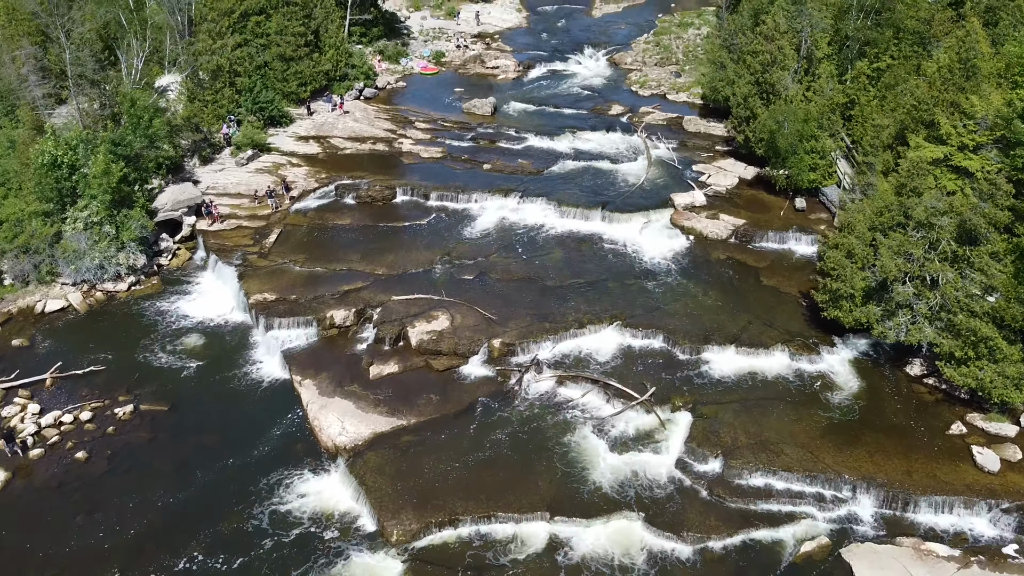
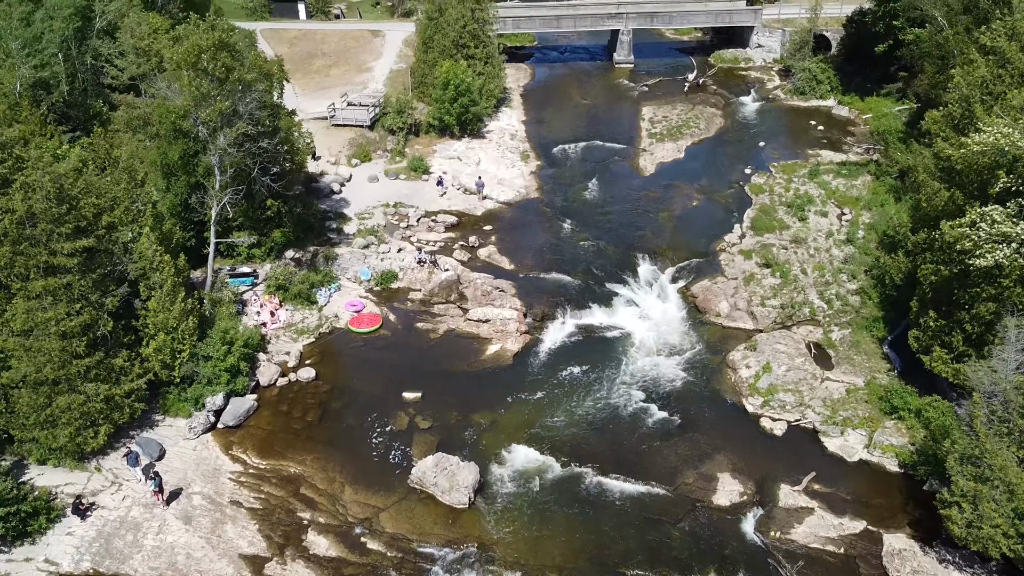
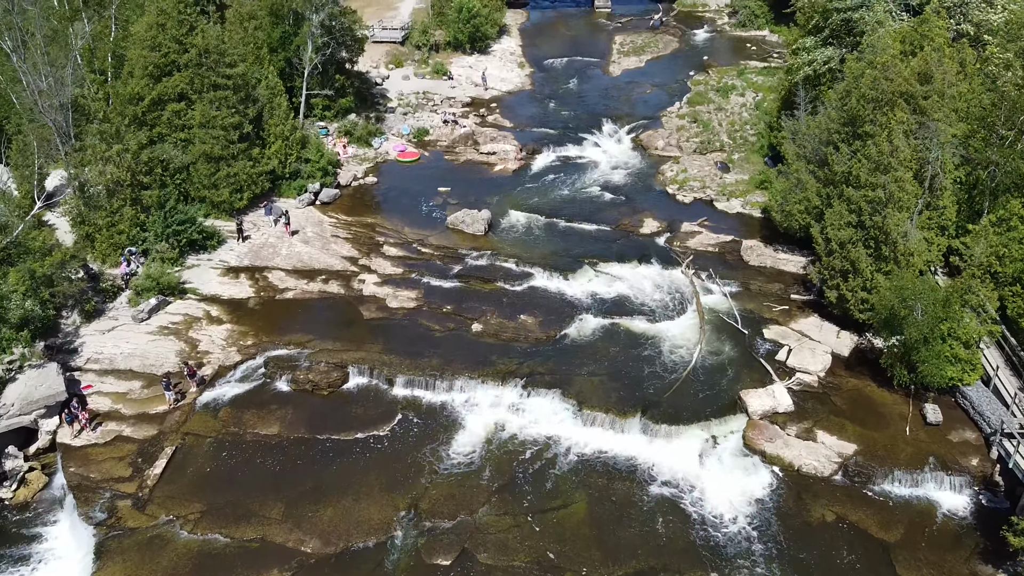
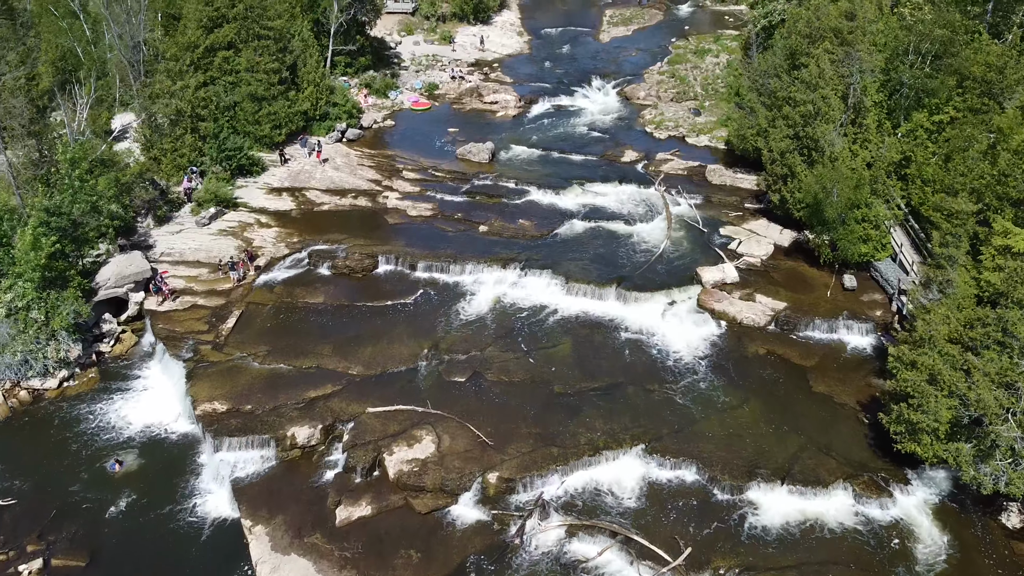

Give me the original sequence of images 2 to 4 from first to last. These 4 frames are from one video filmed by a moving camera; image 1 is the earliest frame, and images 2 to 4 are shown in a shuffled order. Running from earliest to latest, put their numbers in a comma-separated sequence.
4, 3, 2
